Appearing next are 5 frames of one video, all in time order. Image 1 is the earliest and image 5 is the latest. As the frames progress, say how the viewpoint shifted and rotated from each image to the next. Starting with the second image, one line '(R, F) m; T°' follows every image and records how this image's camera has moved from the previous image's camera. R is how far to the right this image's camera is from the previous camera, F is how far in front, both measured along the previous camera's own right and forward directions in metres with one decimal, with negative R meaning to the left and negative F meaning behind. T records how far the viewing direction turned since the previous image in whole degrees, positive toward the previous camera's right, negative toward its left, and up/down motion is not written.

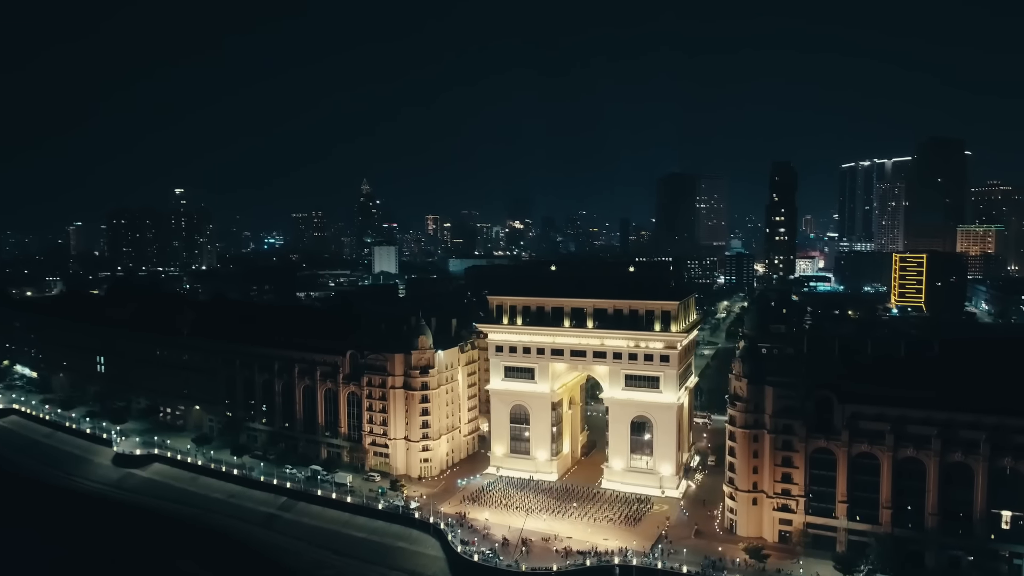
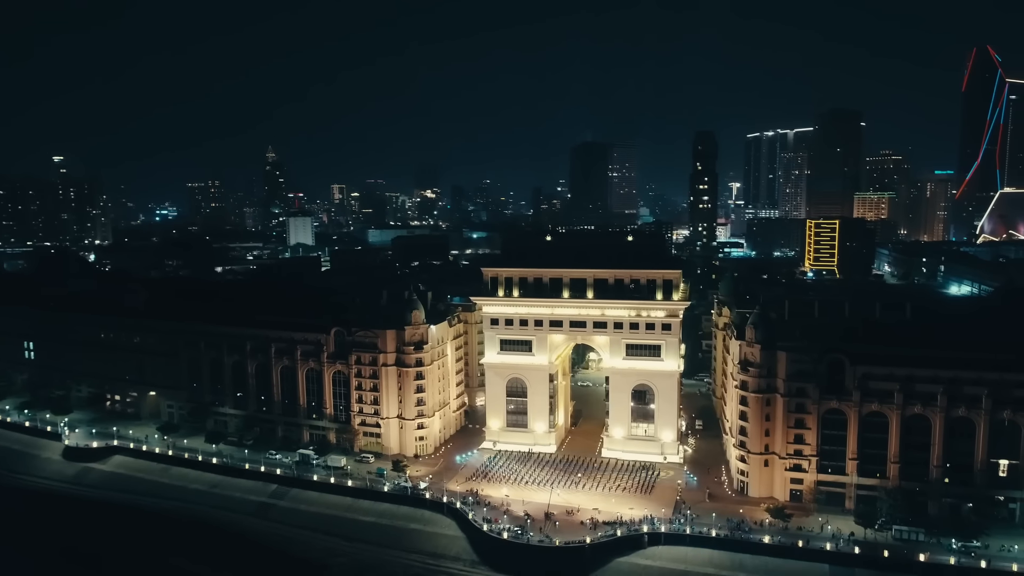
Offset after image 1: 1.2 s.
(-10.7, +2.6) m; +8°
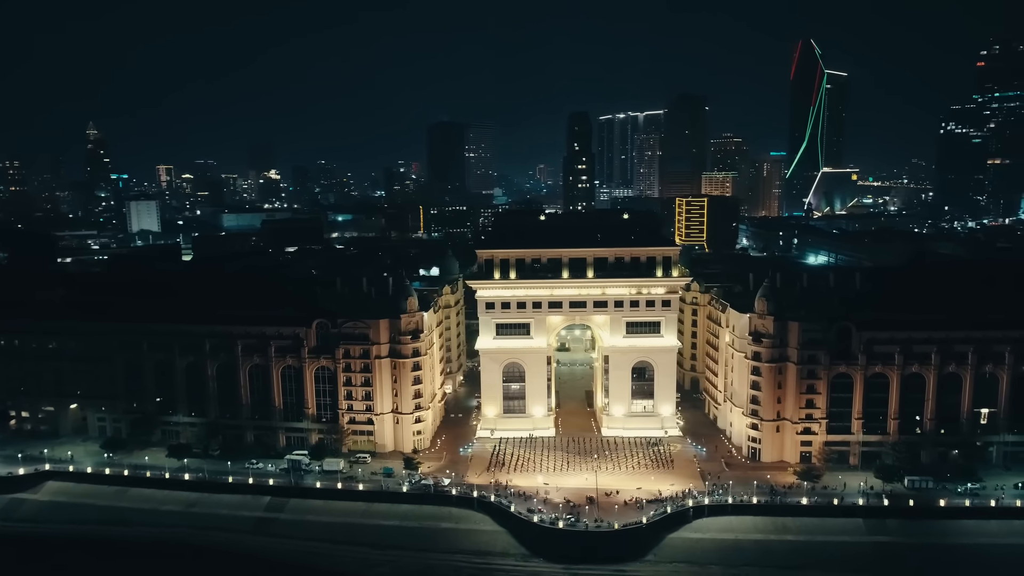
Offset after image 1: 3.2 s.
(-17.5, +4.8) m; +13°
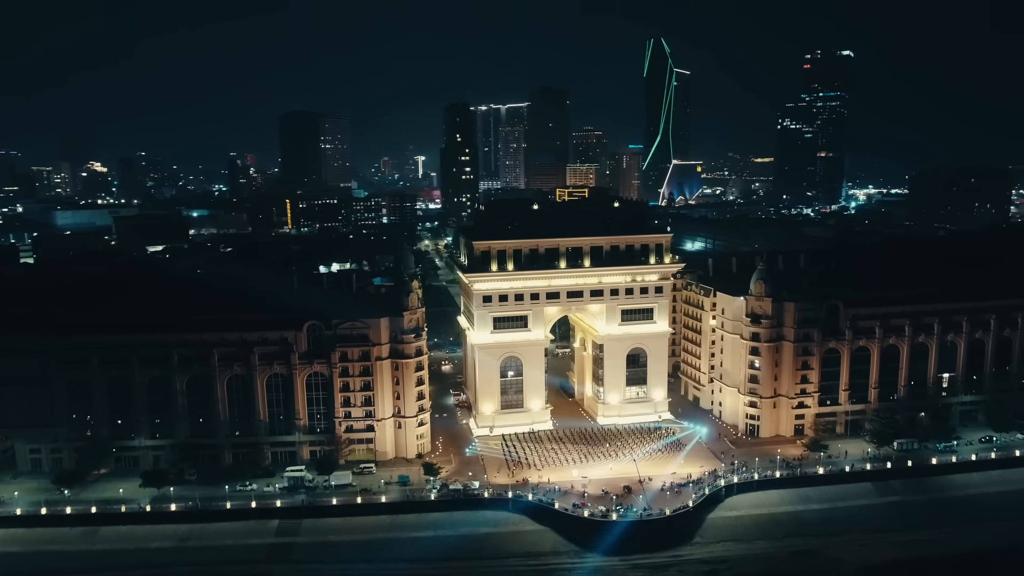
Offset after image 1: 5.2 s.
(-16.5, +4.2) m; +12°
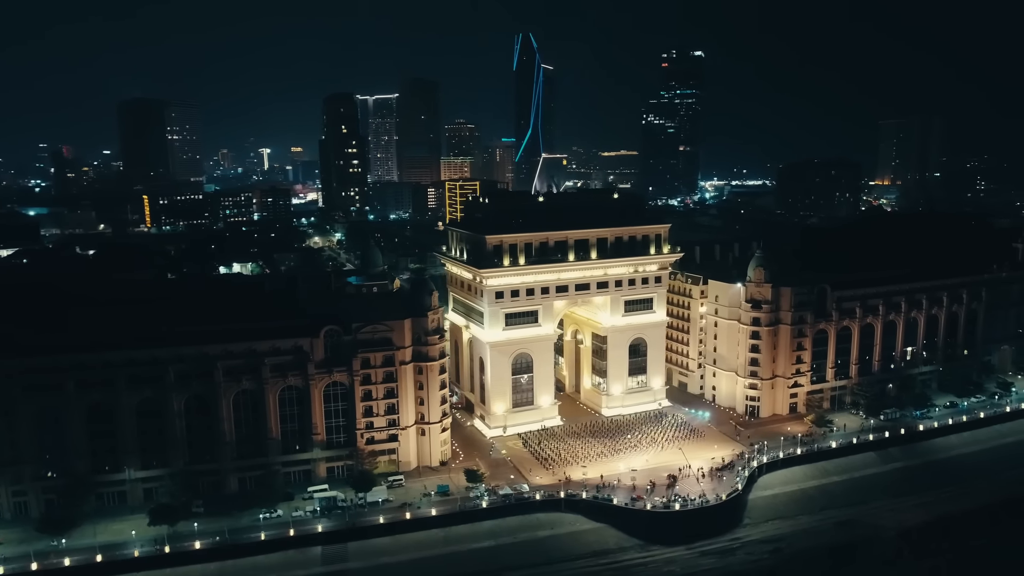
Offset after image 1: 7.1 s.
(-16.9, +4.1) m; +12°
